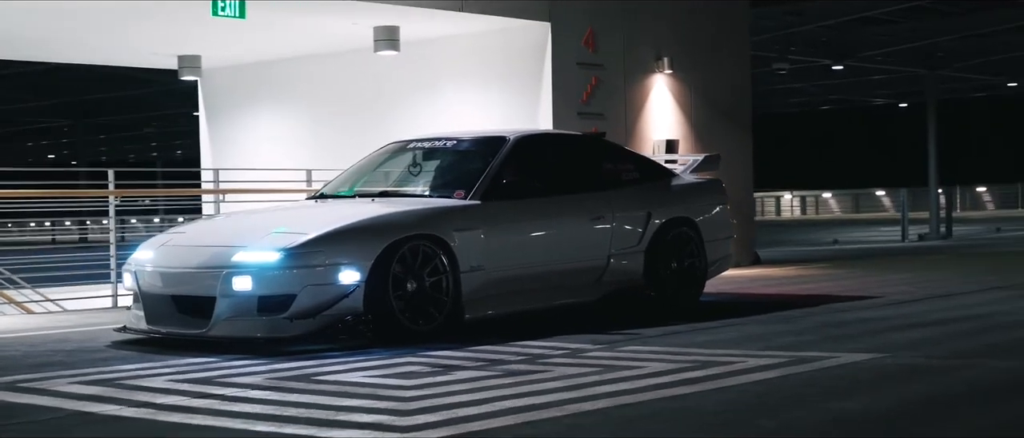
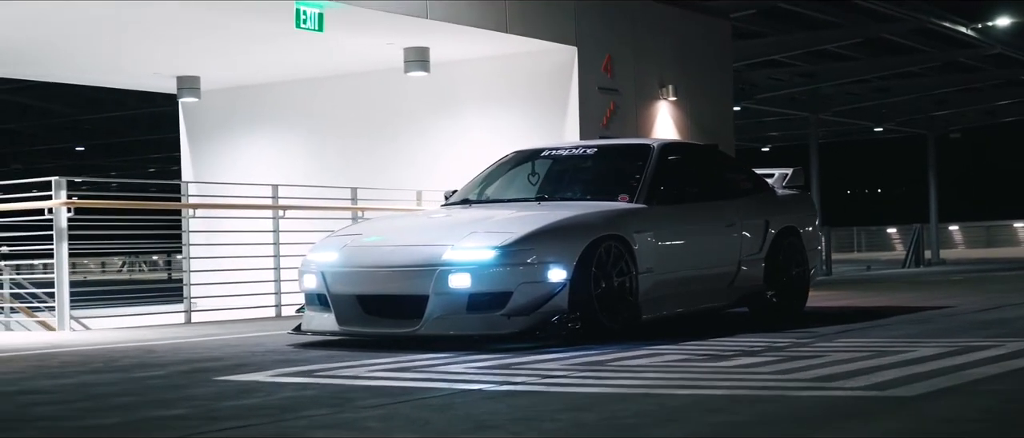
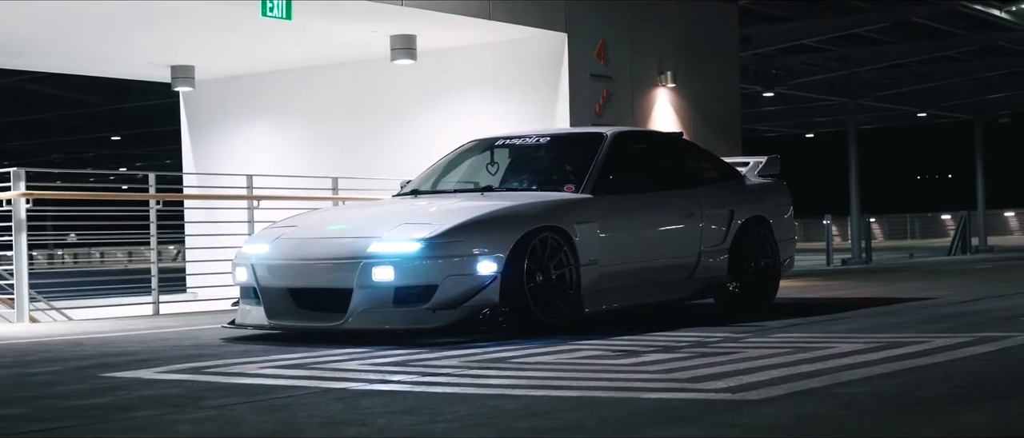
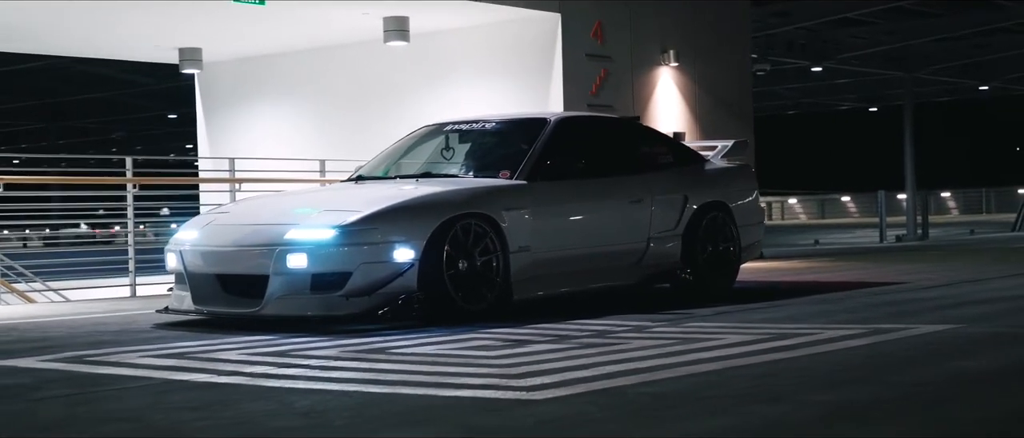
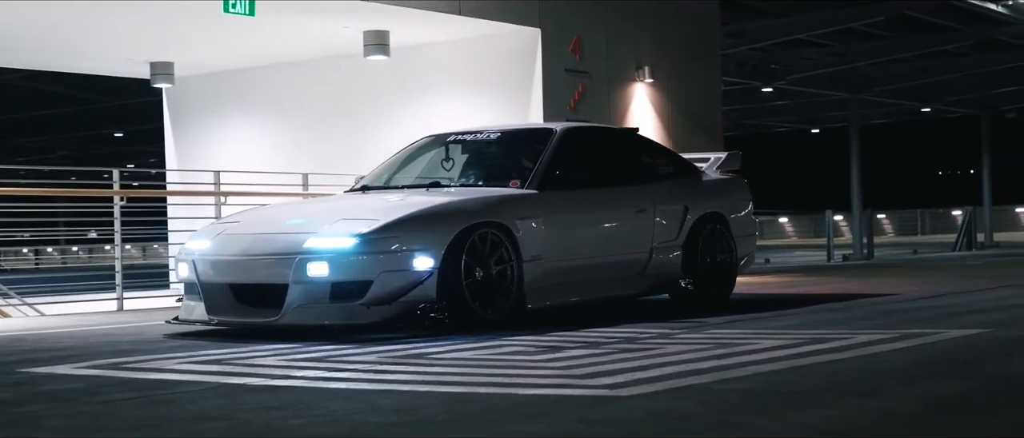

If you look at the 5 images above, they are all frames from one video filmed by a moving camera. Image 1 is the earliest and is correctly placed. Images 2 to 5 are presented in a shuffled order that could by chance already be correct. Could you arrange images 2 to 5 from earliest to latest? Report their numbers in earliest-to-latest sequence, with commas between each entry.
4, 5, 3, 2
